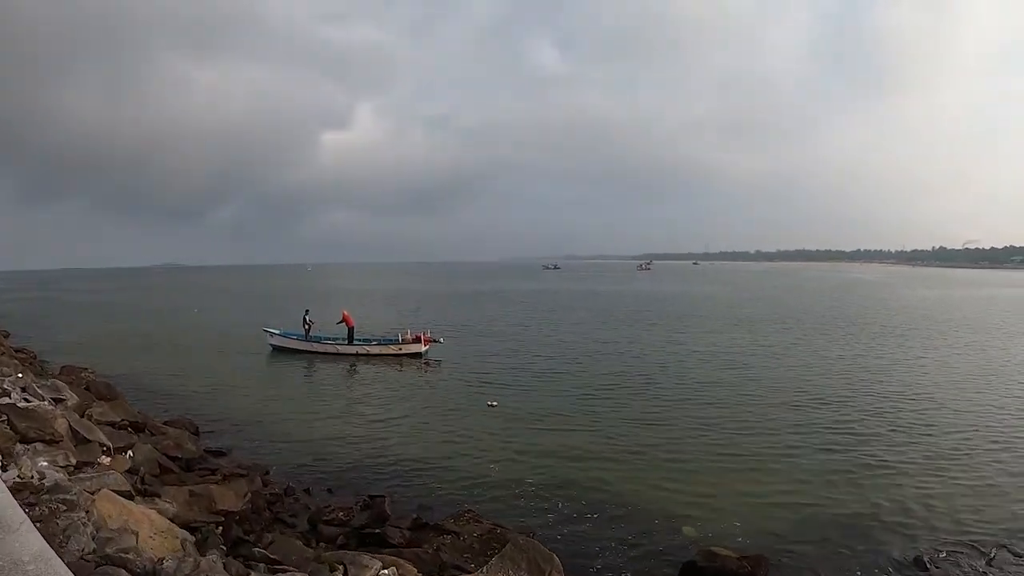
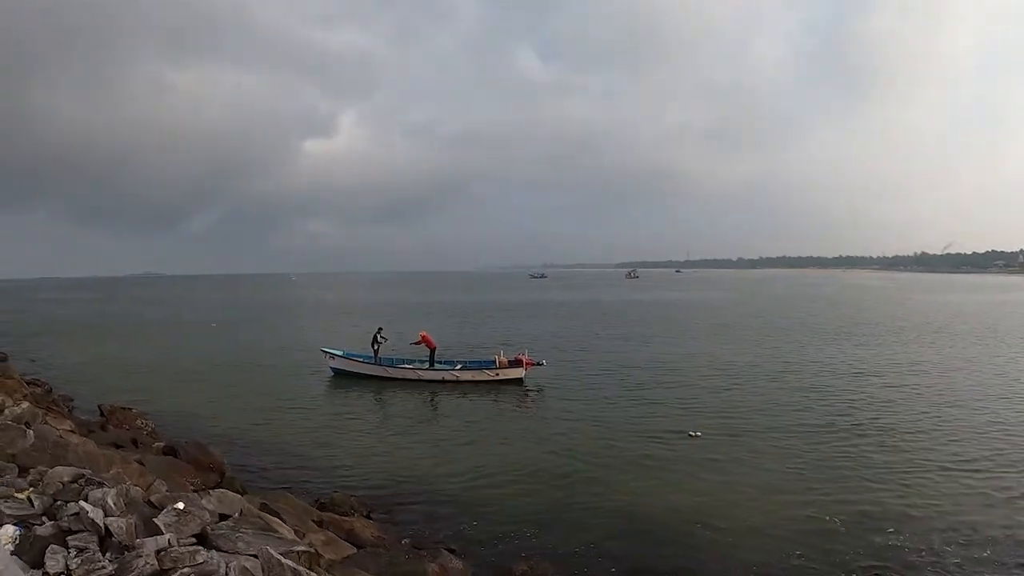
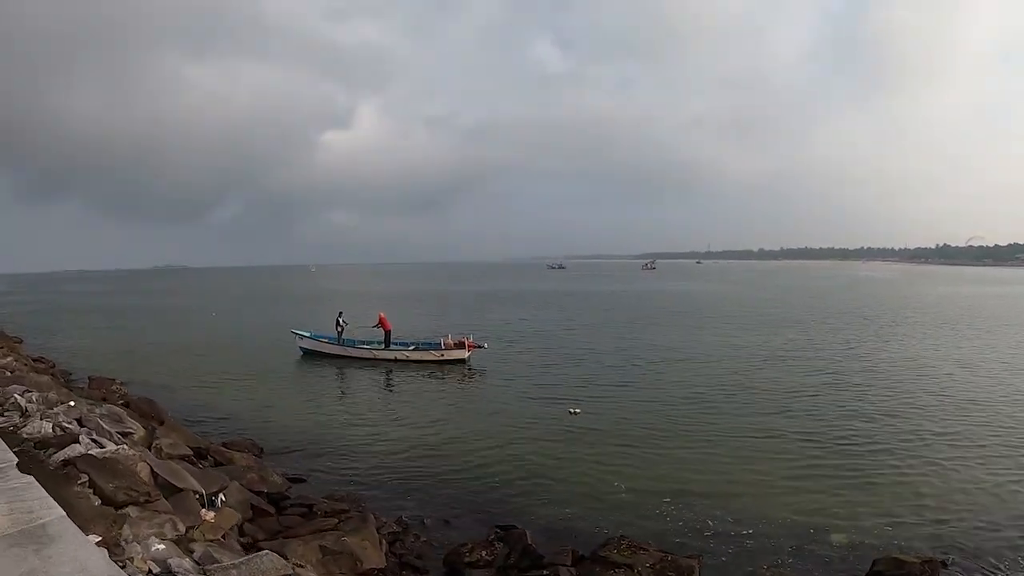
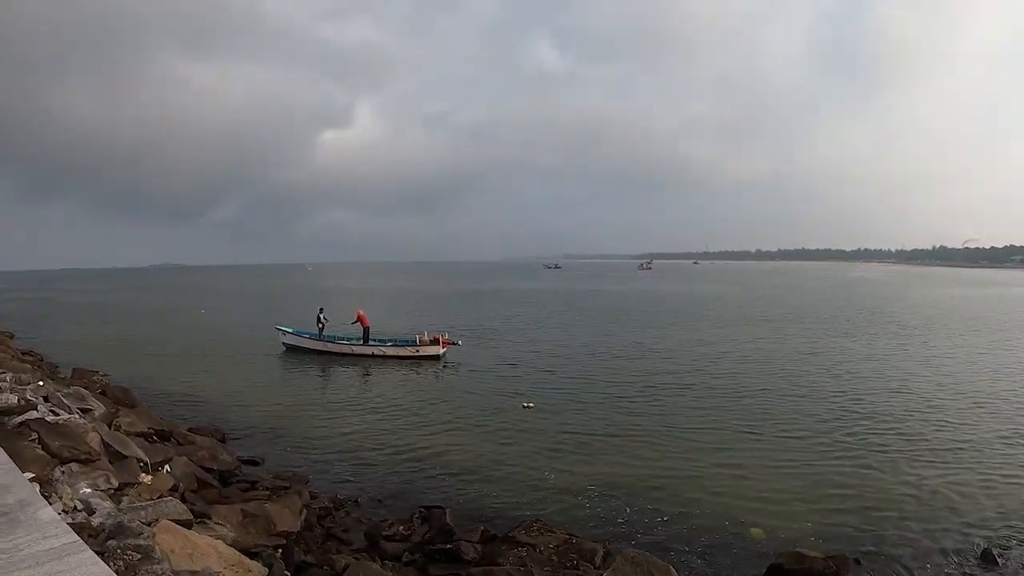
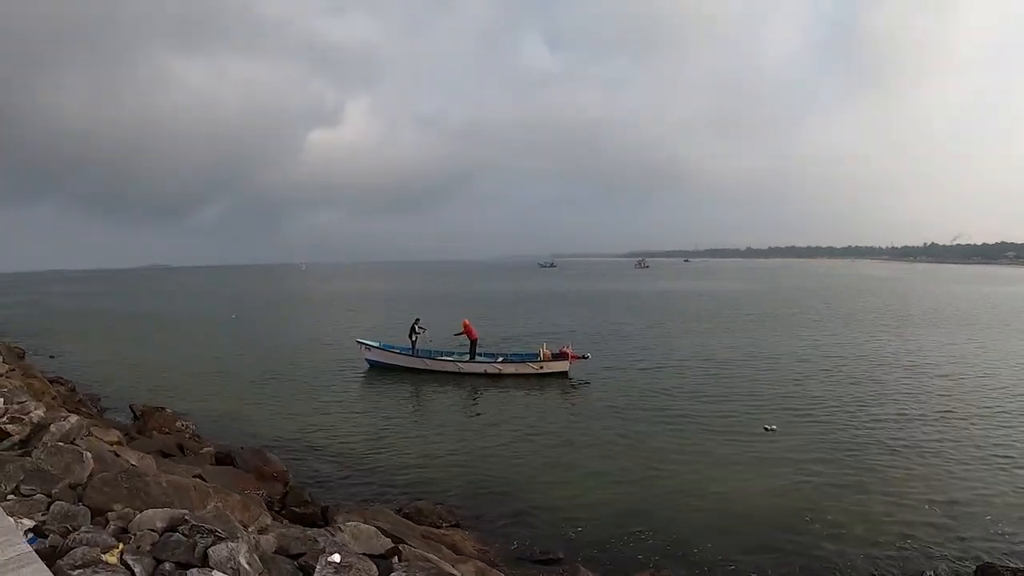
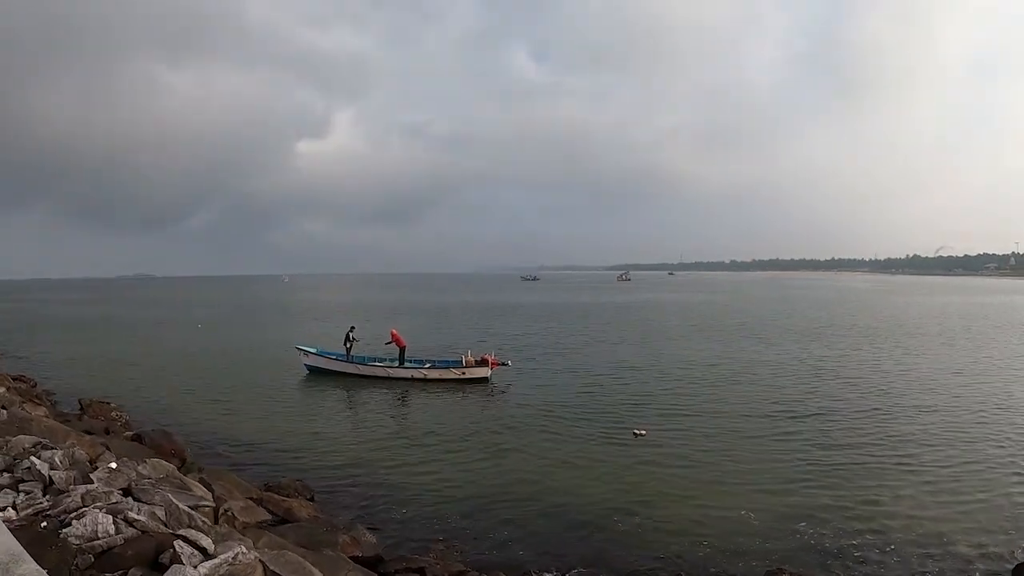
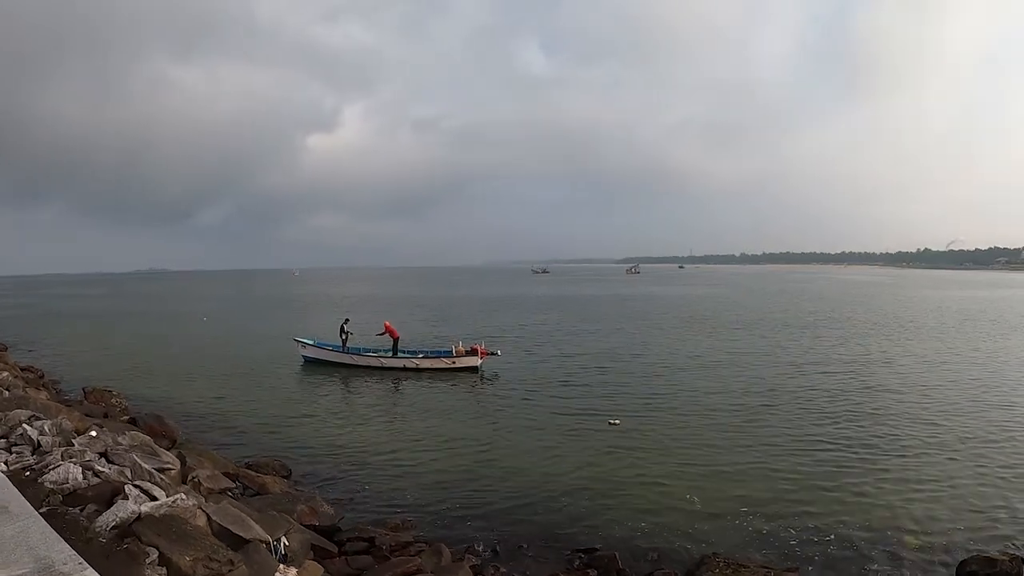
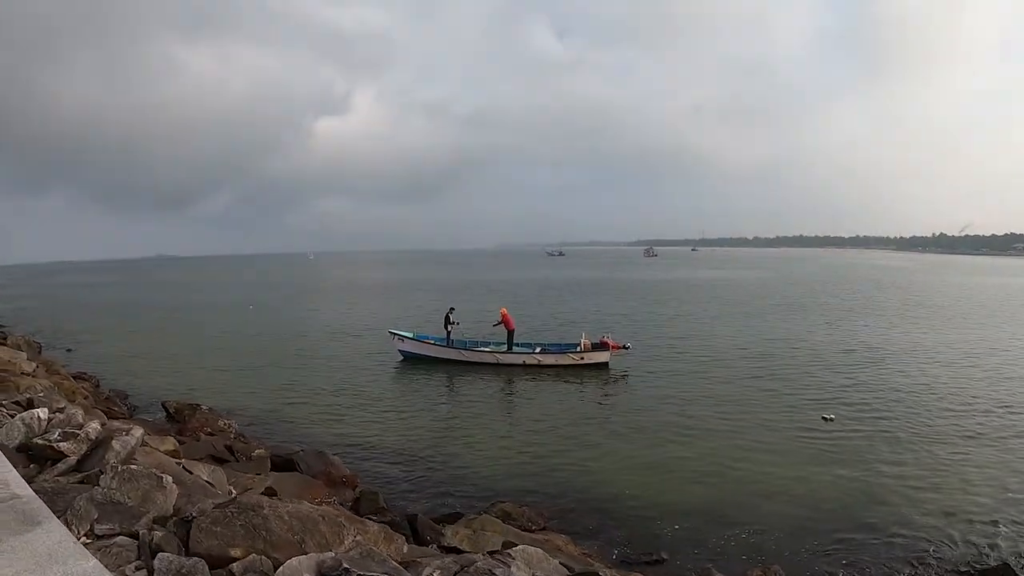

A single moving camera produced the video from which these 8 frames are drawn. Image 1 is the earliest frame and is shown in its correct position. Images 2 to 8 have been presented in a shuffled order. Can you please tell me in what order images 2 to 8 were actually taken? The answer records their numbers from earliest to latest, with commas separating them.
4, 3, 7, 6, 2, 5, 8
